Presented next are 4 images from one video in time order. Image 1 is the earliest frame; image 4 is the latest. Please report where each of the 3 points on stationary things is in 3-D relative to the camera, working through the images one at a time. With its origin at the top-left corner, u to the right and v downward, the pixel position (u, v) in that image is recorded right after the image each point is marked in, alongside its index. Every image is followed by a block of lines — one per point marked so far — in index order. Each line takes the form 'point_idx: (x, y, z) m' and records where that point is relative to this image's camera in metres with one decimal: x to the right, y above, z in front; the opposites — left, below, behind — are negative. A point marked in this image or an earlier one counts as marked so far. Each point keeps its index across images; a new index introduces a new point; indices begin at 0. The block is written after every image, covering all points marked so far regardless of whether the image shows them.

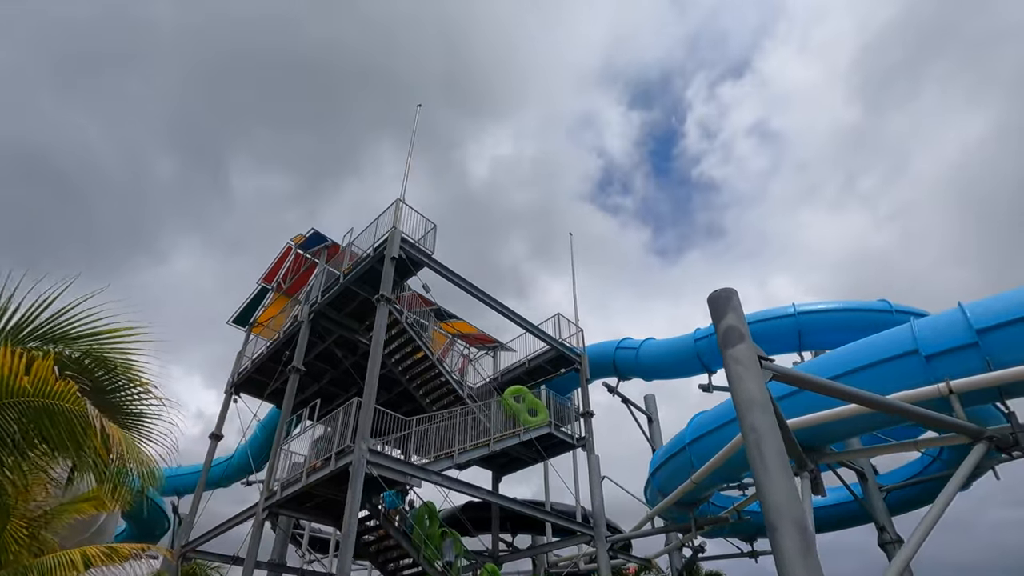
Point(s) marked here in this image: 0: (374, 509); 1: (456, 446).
0: (-4.2, -6.6, +14.9) m
1: (-2.0, -5.1, +16.5) m
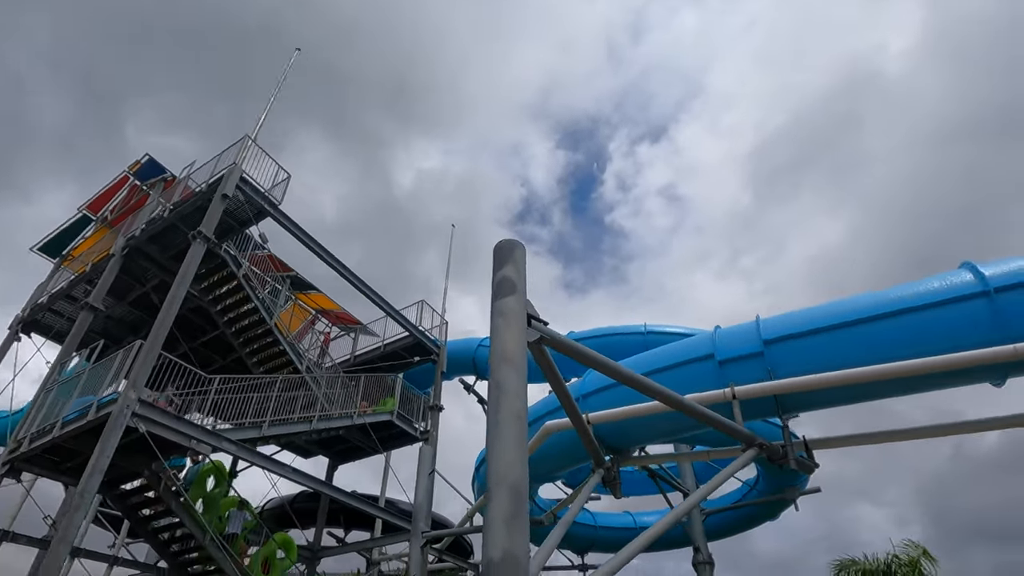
0: (-9.4, -4.9, +13.0) m
1: (-7.3, -3.8, +14.9) m
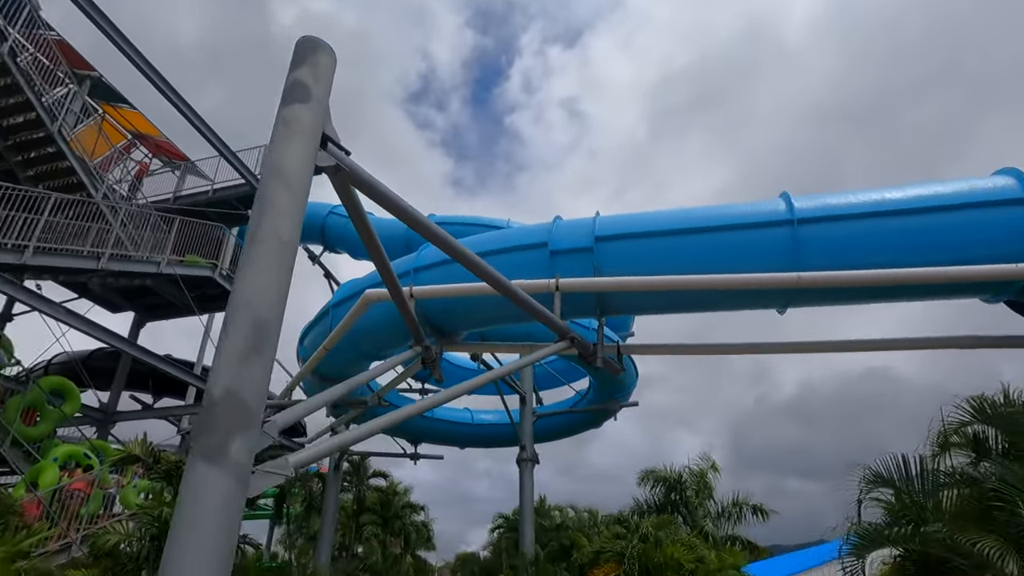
0: (-13.5, 0.0, +10.0) m
1: (-11.6, +1.1, +12.2) m
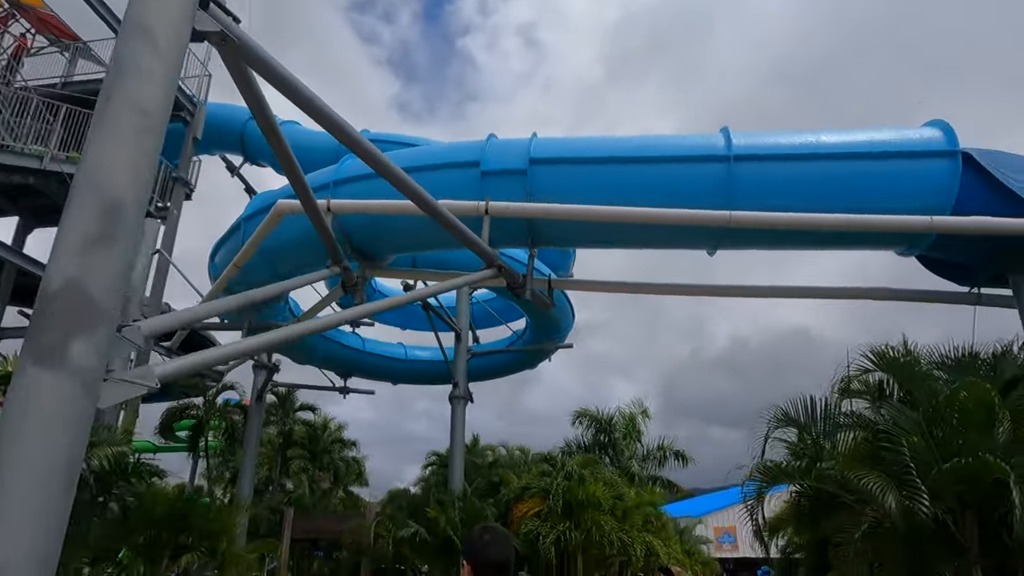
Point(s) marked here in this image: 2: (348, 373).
0: (-14.7, +2.3, +8.0) m
1: (-13.0, +3.5, +10.2) m
2: (-6.3, -3.3, +19.0) m
